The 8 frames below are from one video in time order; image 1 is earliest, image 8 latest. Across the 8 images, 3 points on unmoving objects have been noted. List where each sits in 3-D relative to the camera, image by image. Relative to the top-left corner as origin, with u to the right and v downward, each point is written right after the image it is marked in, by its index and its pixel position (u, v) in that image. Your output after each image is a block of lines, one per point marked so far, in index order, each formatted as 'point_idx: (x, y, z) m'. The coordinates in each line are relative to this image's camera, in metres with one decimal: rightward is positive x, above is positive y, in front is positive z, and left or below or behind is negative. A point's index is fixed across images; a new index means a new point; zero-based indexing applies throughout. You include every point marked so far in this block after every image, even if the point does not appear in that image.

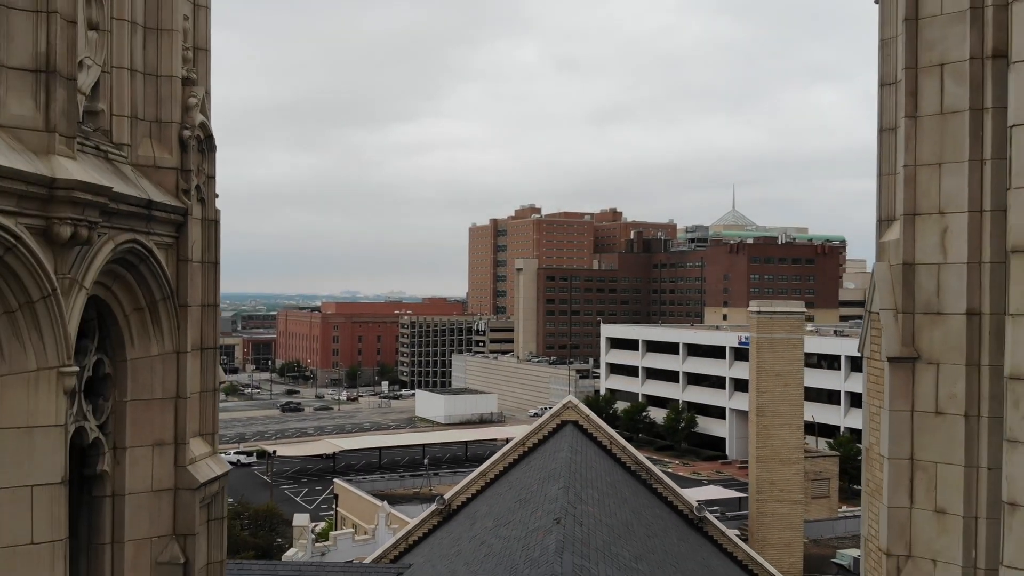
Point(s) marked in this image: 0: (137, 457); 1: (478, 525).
0: (-4.2, -1.9, +5.2) m
1: (-1.1, -7.6, +14.8) m
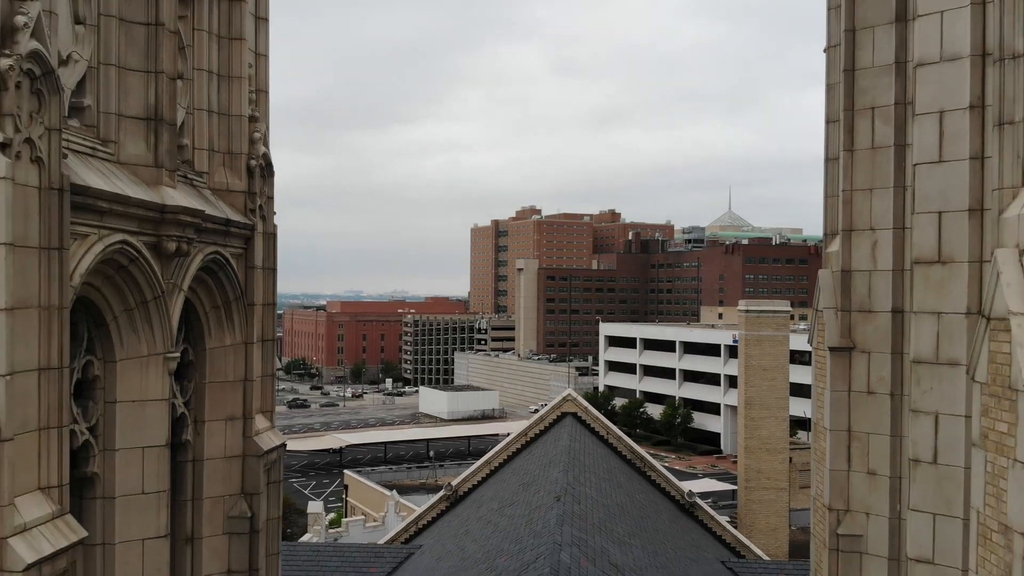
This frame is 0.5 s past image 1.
0: (-4.1, -1.9, +6.3) m
1: (-1.0, -7.6, +16.0) m
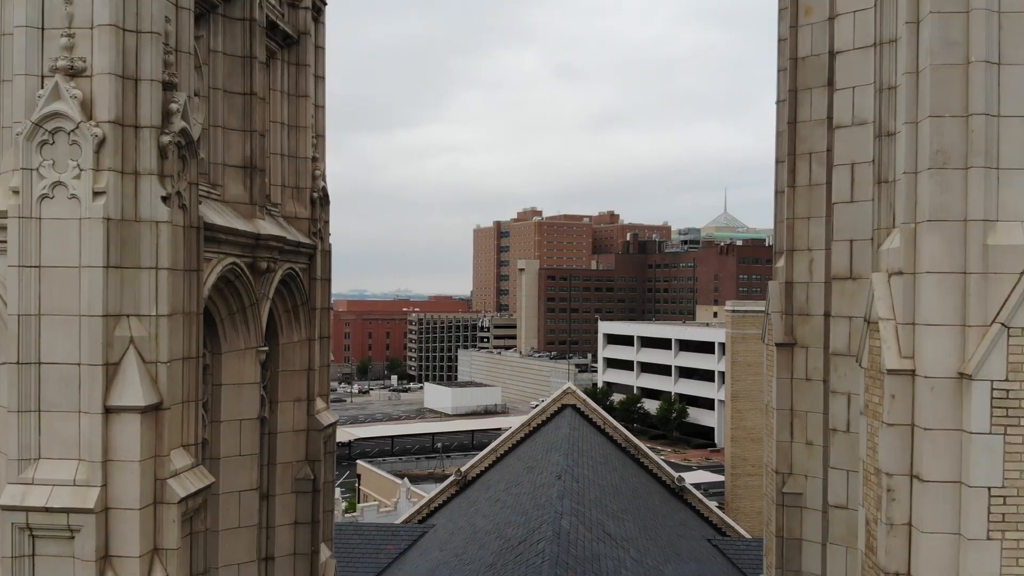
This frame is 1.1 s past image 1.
0: (-3.9, -2.0, +7.9) m
1: (-0.8, -7.7, +17.6) m
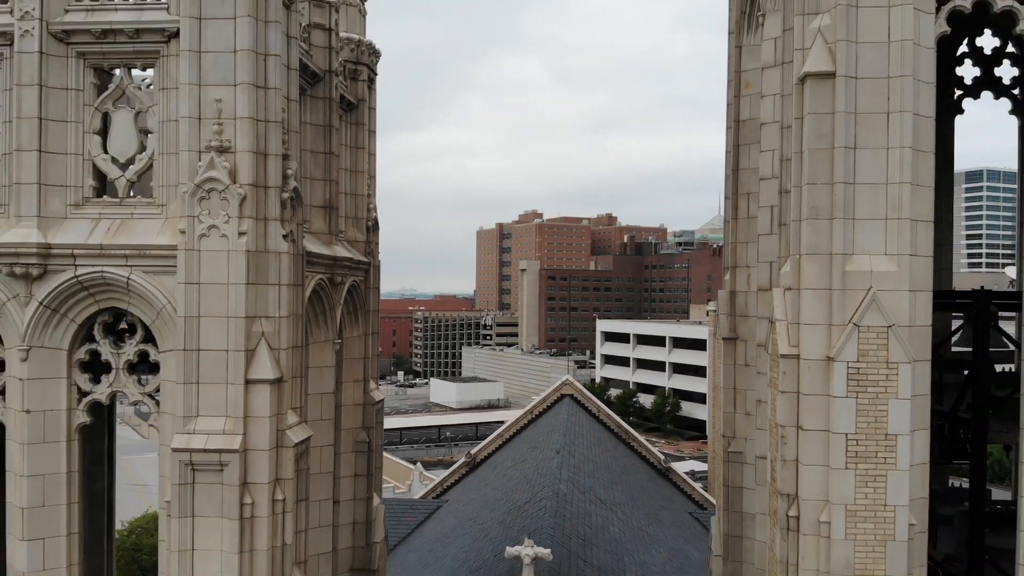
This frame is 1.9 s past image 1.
0: (-3.7, -2.2, +10.3) m
1: (-0.6, -7.8, +20.0) m
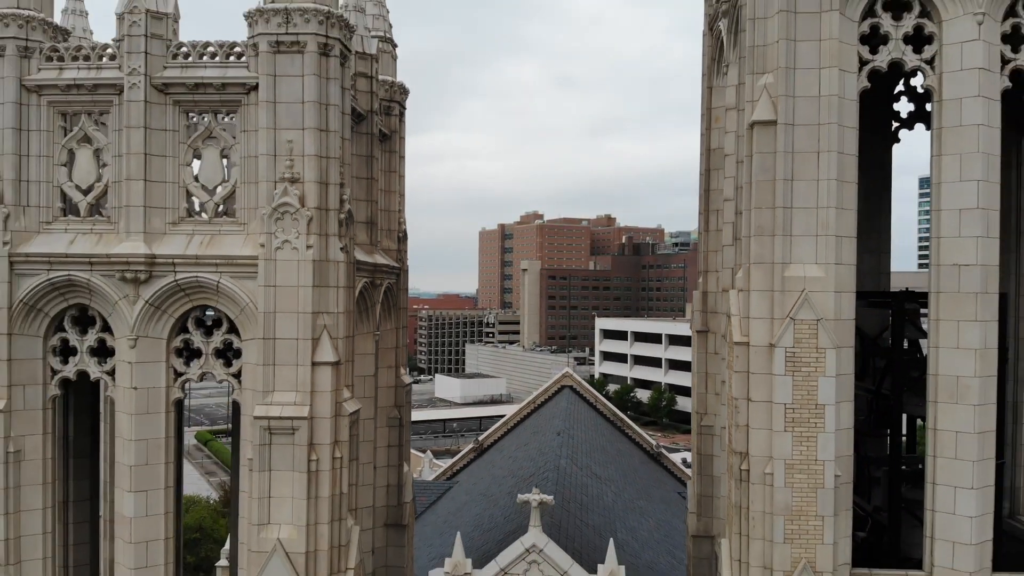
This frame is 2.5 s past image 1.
0: (-3.4, -2.2, +12.4) m
1: (-0.4, -7.8, +22.1) m
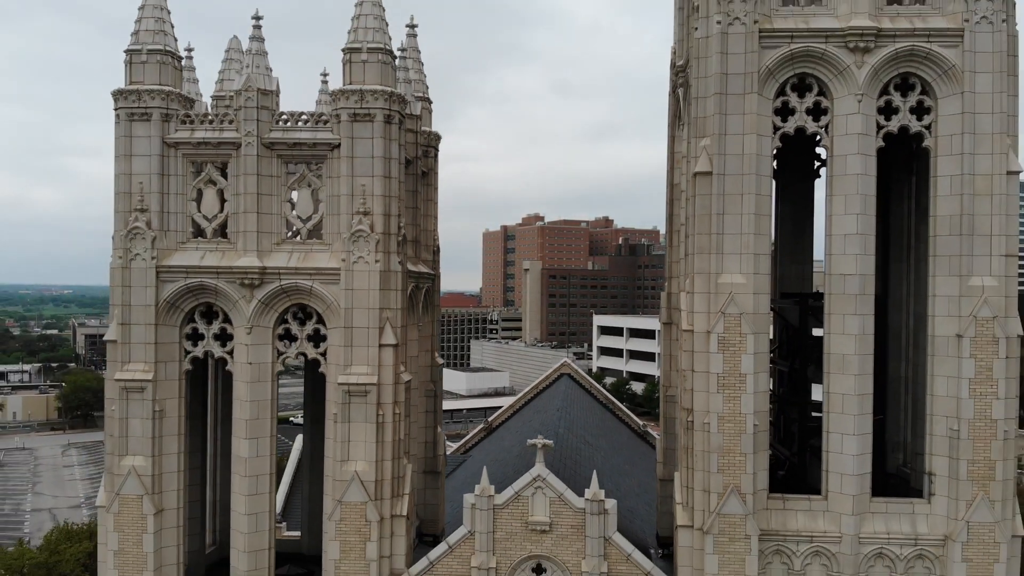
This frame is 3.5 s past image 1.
0: (-3.1, -2.3, +16.3) m
1: (0.0, -7.8, +26.0) m
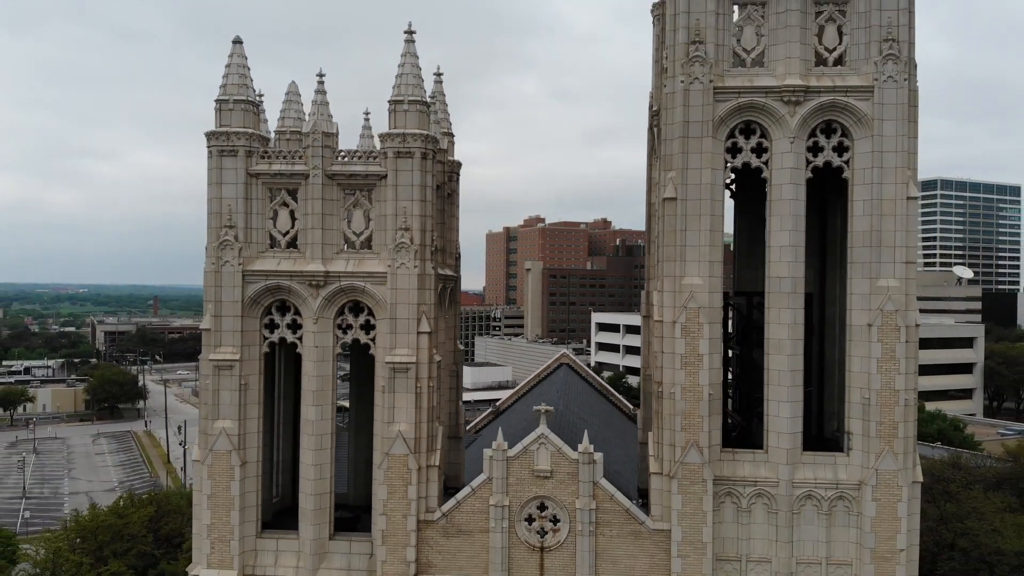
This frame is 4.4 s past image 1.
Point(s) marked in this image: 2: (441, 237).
0: (-2.7, -2.3, +20.2) m
1: (+0.4, -7.8, +29.9) m
2: (-2.9, +2.1, +19.4) m
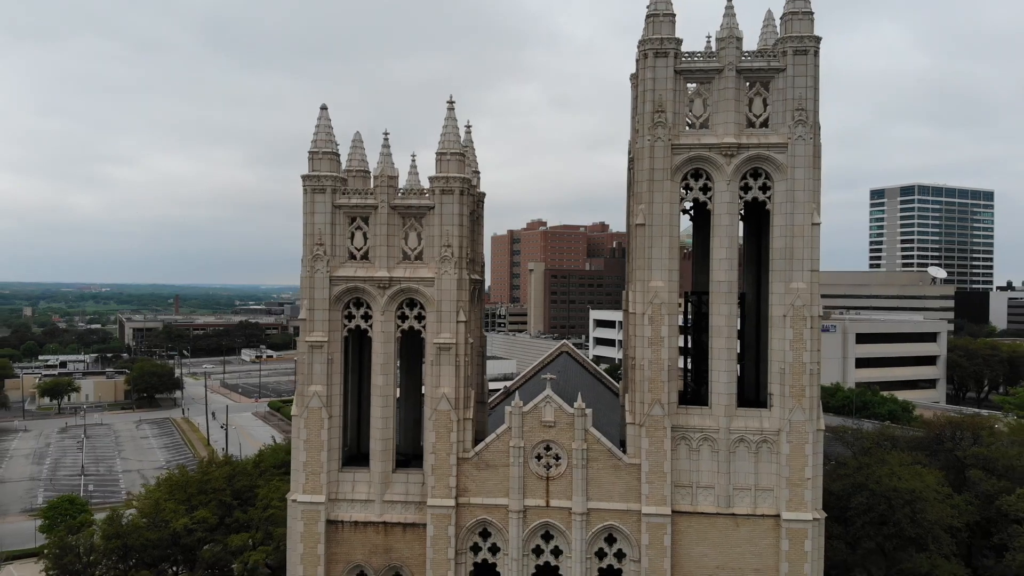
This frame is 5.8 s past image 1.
0: (-2.0, -2.3, +26.9) m
1: (+1.1, -7.8, +36.6) m
2: (-2.1, +2.0, +26.1) m
